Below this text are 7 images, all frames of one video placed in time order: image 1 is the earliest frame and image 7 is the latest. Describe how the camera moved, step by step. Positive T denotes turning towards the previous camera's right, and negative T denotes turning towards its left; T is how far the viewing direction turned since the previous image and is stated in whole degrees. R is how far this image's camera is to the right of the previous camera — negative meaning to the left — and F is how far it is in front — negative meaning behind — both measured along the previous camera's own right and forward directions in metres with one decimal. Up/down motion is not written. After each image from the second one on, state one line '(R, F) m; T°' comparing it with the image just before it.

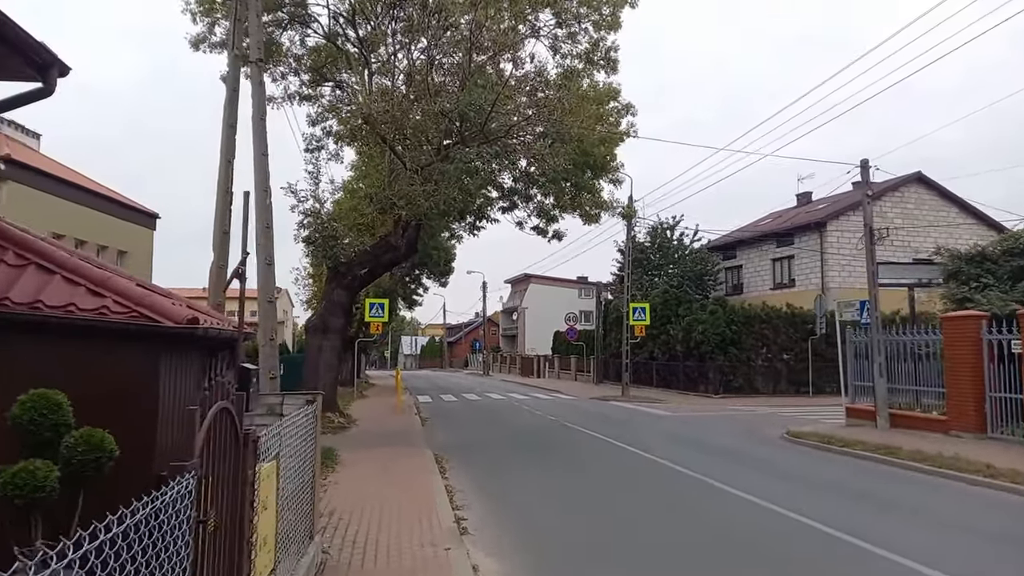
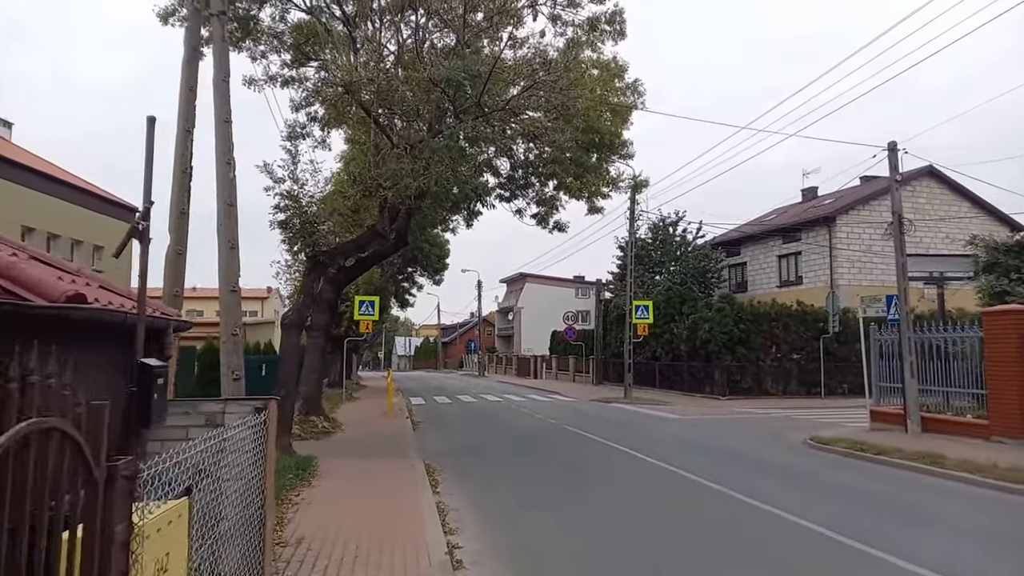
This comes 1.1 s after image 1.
(-0.1, +1.3) m; 0°
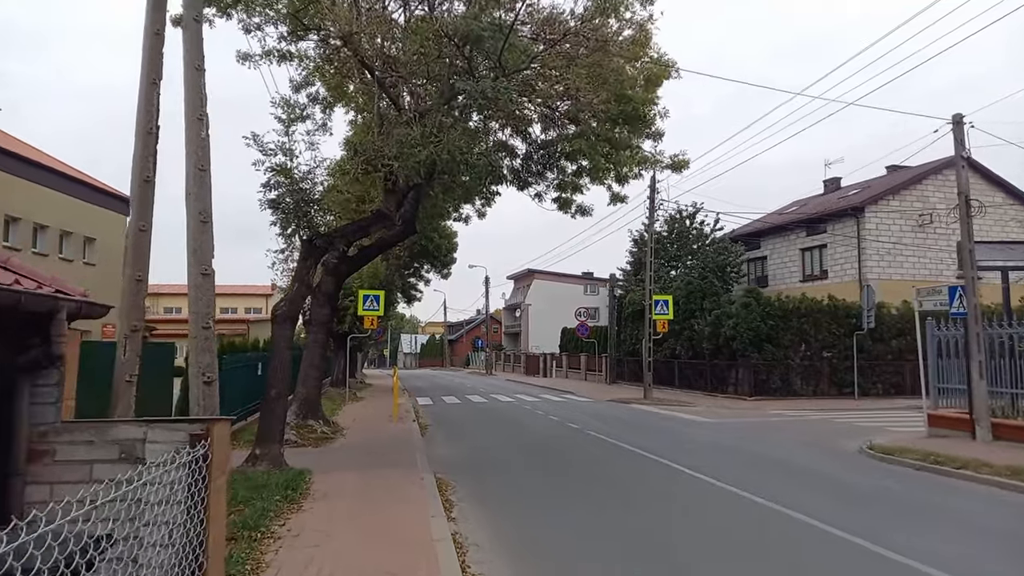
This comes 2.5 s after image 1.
(-0.3, +1.5) m; 0°
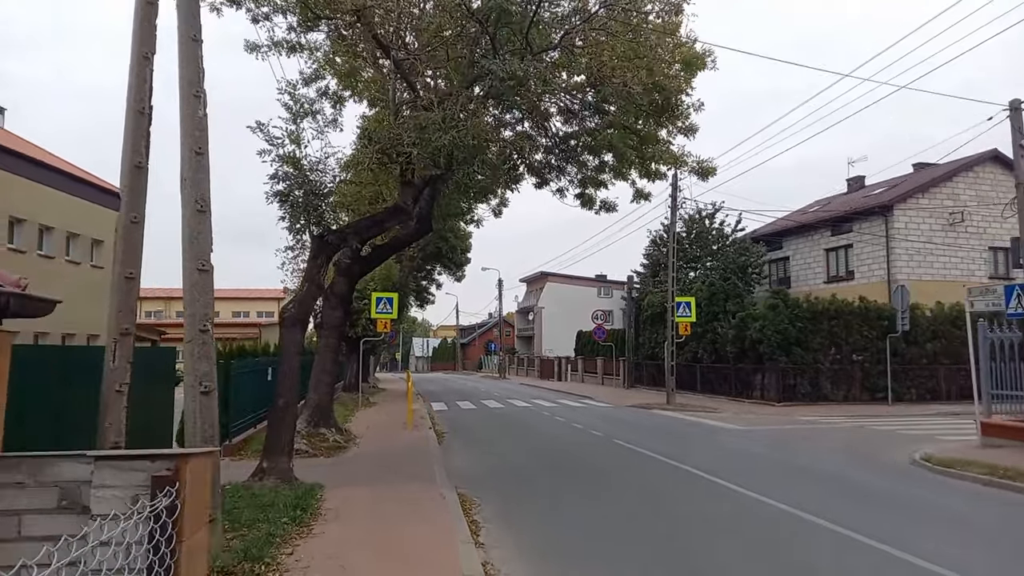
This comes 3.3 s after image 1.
(-0.2, +0.8) m; -1°
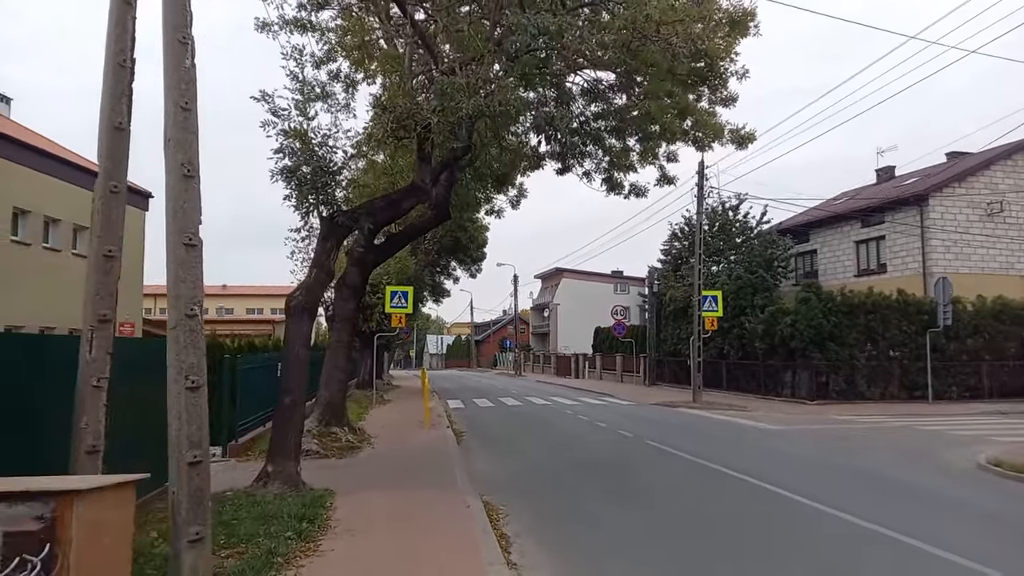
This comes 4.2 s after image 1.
(-0.2, +0.9) m; -1°
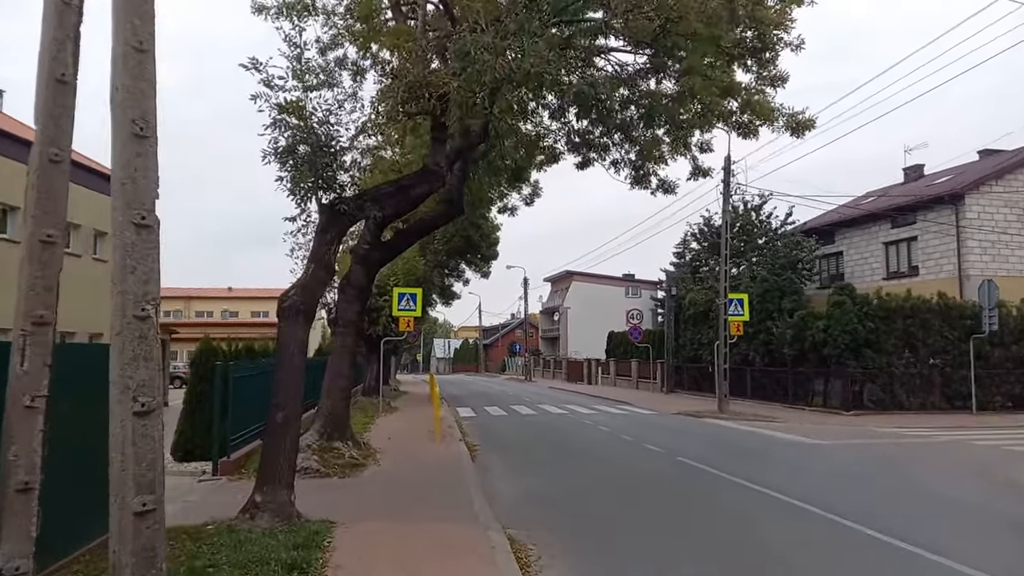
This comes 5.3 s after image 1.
(-0.2, +1.3) m; -1°
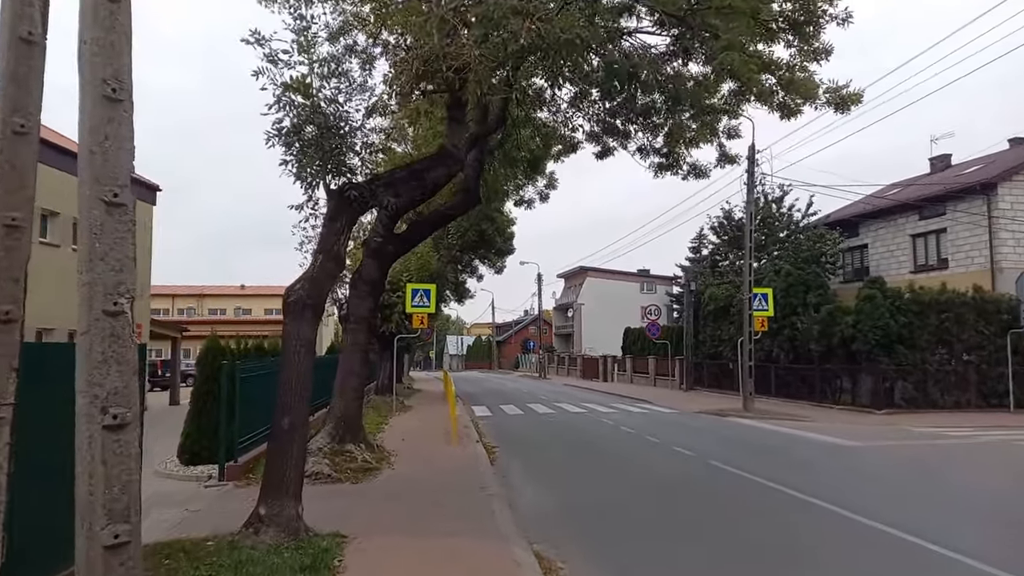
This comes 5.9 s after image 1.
(-0.1, +0.6) m; -1°
